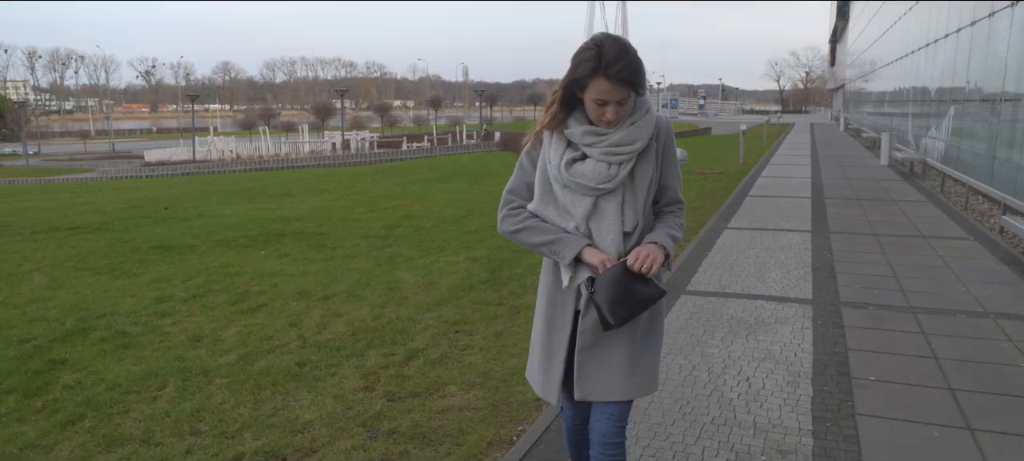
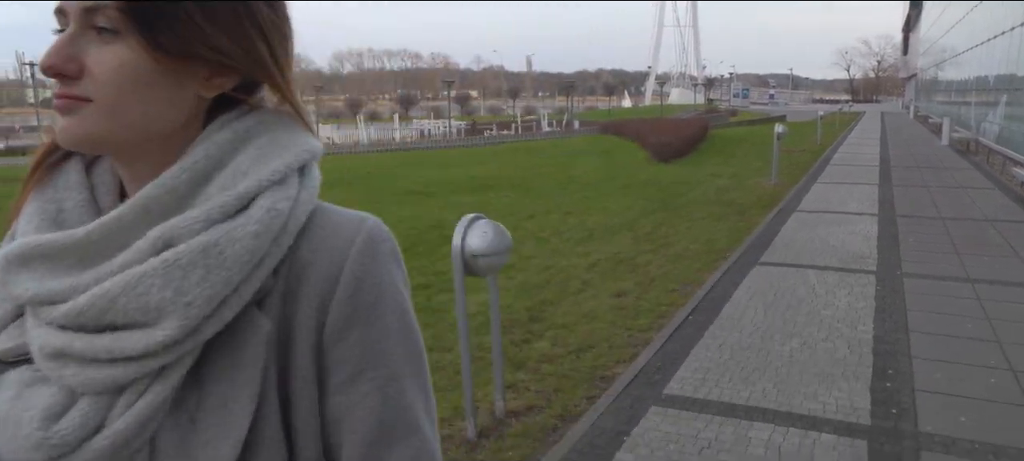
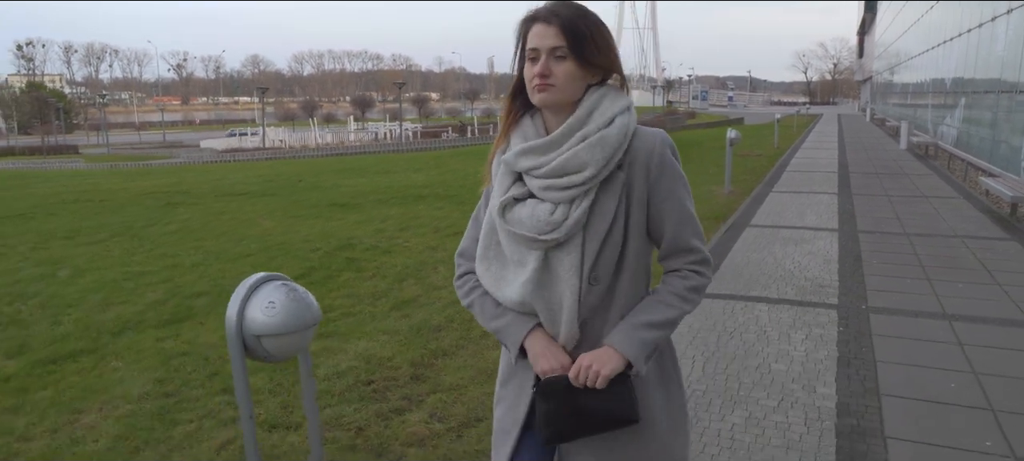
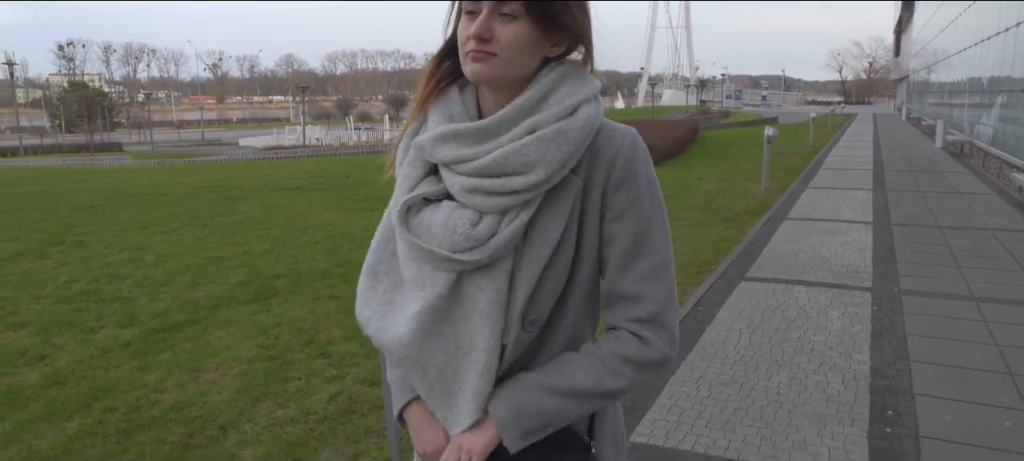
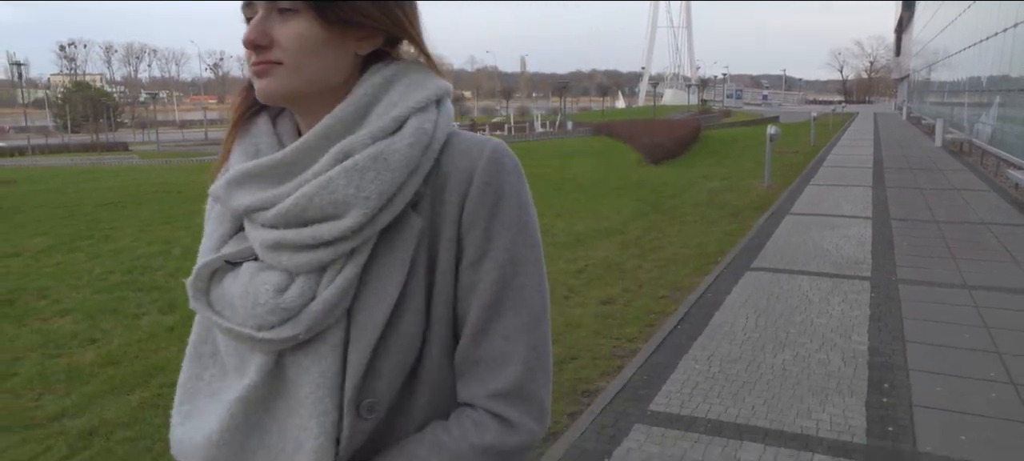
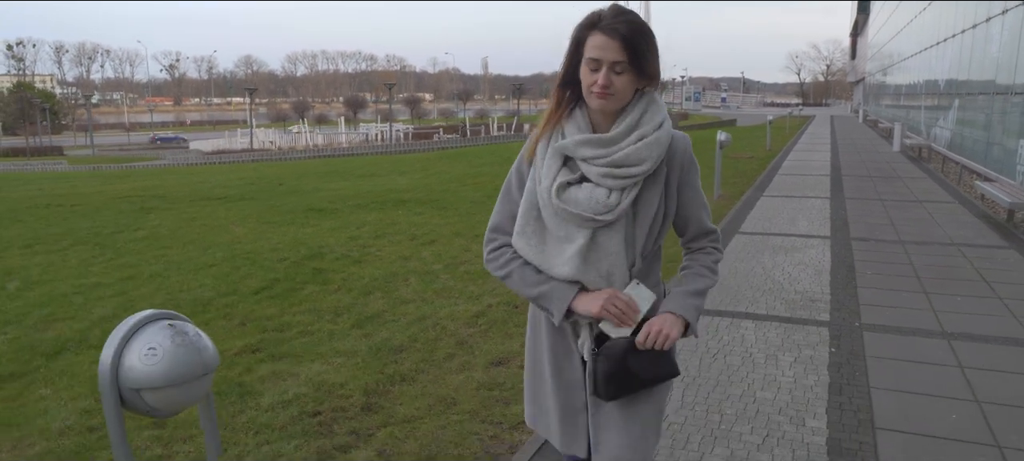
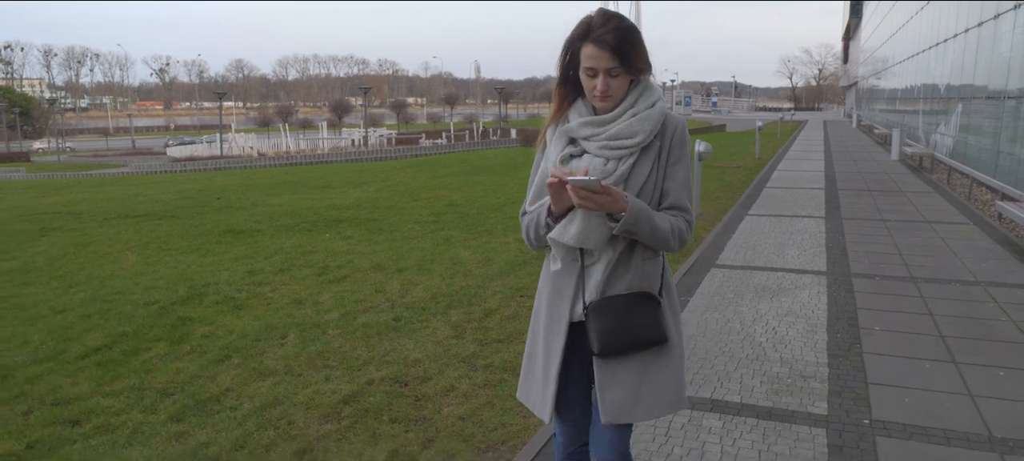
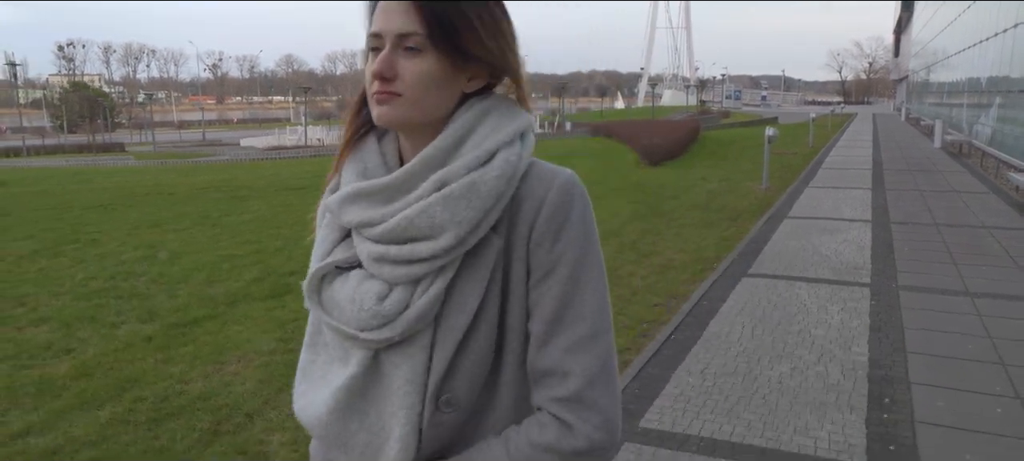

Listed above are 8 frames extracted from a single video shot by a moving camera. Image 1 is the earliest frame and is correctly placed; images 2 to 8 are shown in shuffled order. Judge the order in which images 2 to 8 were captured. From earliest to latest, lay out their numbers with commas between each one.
7, 6, 3, 4, 8, 5, 2
